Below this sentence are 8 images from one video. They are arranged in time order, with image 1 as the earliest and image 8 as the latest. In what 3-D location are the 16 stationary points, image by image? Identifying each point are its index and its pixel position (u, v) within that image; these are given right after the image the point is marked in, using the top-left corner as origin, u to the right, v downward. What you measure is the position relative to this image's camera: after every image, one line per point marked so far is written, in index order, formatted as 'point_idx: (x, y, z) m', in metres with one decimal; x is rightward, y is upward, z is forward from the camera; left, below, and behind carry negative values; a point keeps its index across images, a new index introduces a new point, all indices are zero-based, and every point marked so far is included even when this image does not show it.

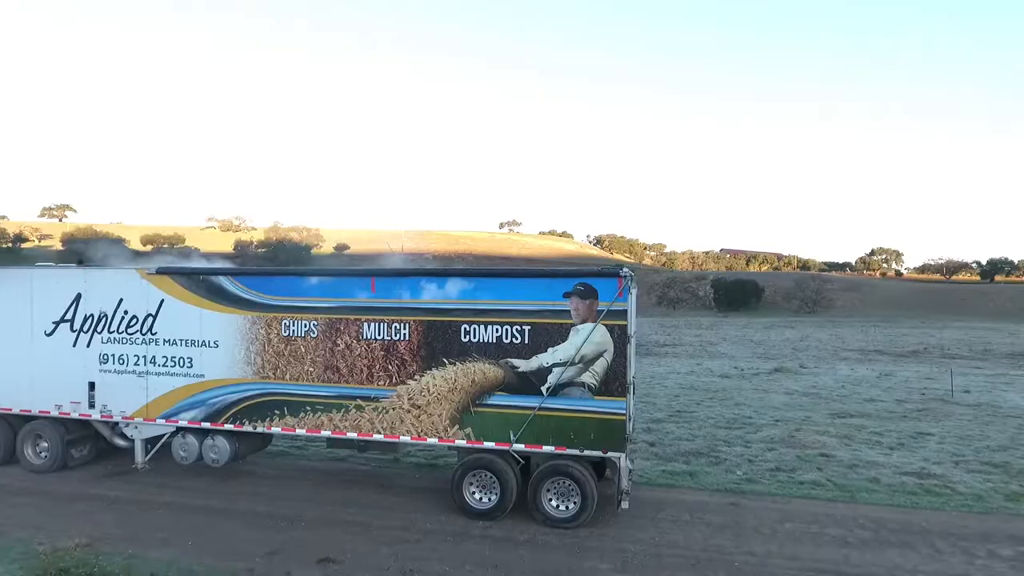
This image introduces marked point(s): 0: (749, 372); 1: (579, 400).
0: (+5.8, -2.1, +17.0) m
1: (+0.5, -0.8, +4.8) m
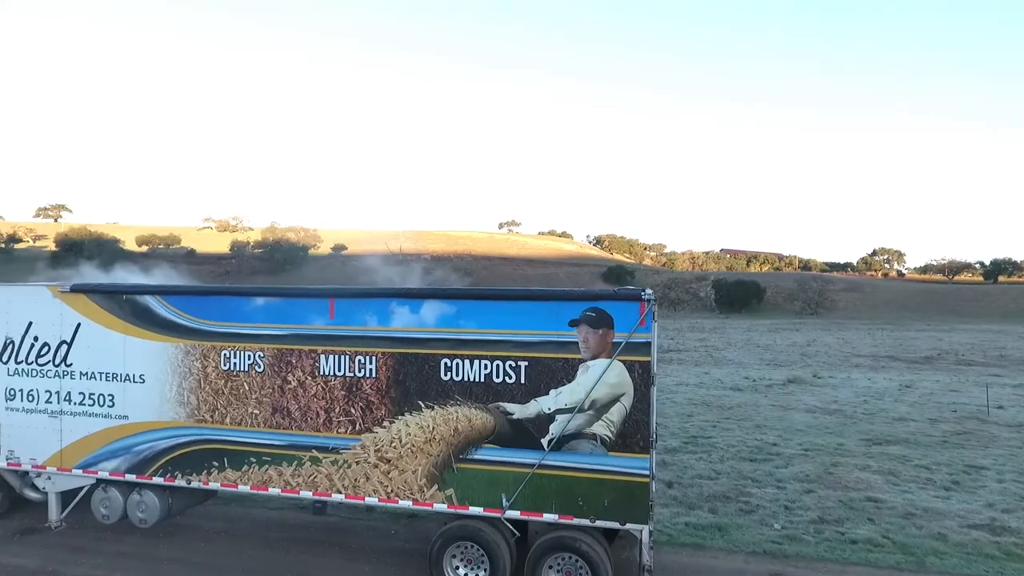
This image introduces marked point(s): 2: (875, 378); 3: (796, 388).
0: (+5.8, -2.2, +16.0) m
1: (+0.4, -0.9, +3.7) m
2: (+9.5, -2.4, +18.2) m
3: (+6.1, -2.2, +15.0) m
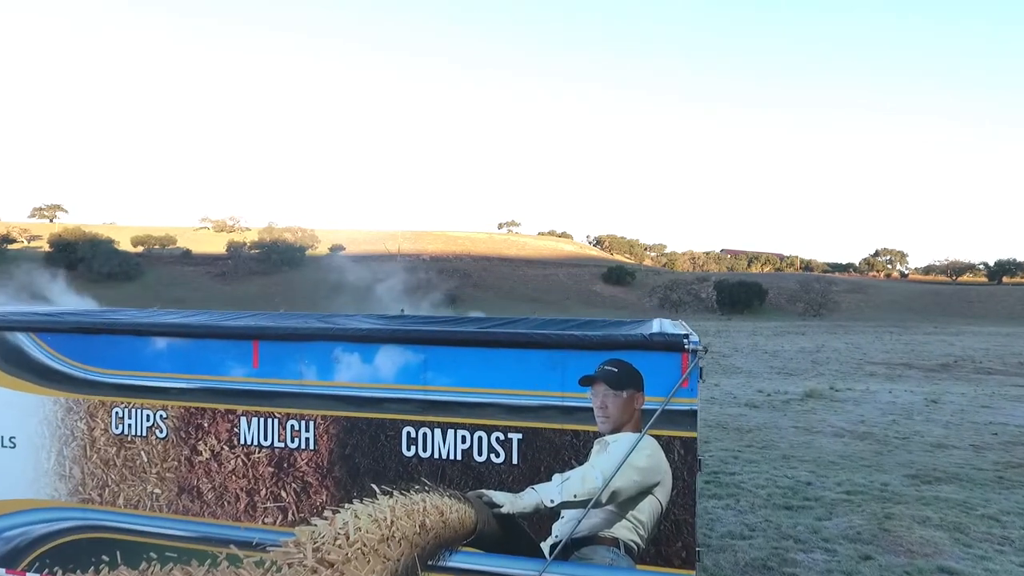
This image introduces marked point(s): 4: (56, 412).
0: (+5.7, -2.4, +14.9) m
1: (+0.4, -1.1, +2.7) m
2: (+9.4, -2.5, +17.1) m
3: (+6.1, -2.3, +13.9) m
4: (-2.2, -0.6, +3.3) m
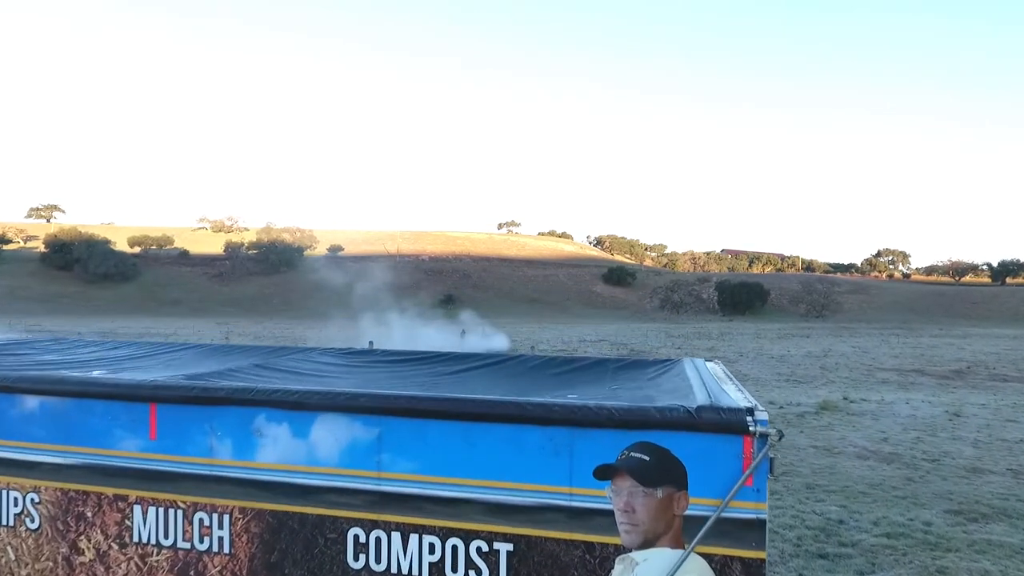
0: (+5.7, -2.5, +14.1) m
1: (+0.3, -1.2, +1.9) m
2: (+9.4, -2.7, +16.3) m
3: (+6.0, -2.5, +13.1) m
4: (-2.2, -0.7, +2.5) m
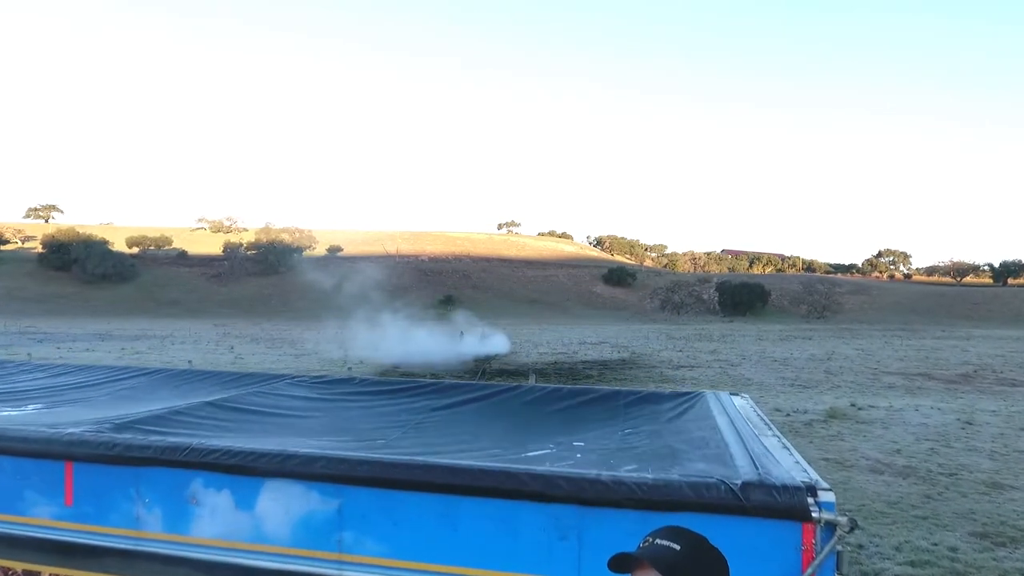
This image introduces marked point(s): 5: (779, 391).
0: (+5.7, -2.6, +13.7) m
1: (+0.3, -1.3, +1.5) m
2: (+9.4, -2.8, +15.9) m
3: (+6.0, -2.6, +12.7) m
4: (-2.2, -0.8, +2.1) m
5: (+7.4, -2.9, +19.3) m
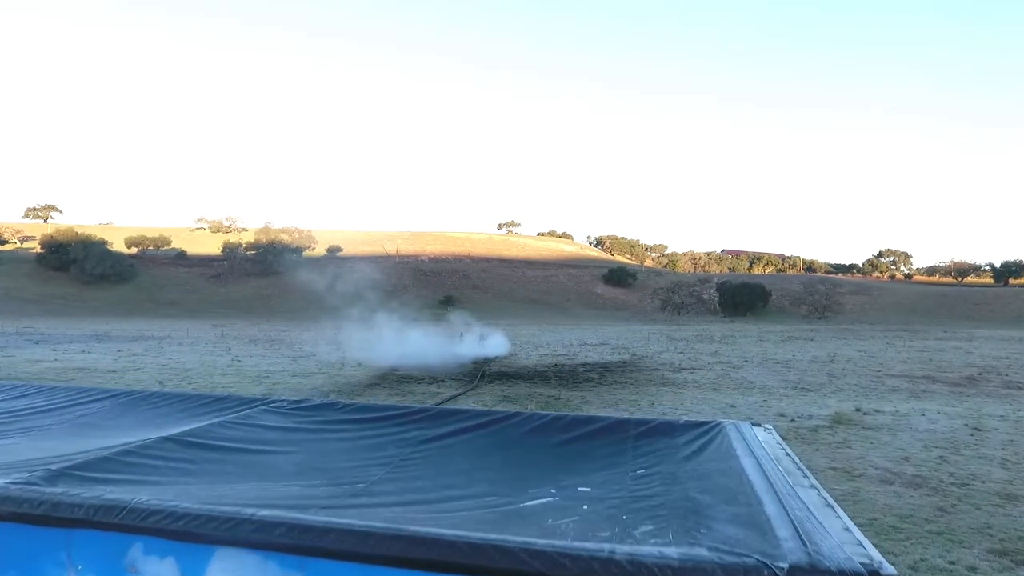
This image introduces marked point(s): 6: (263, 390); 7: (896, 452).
0: (+5.7, -2.6, +13.4) m
1: (+0.3, -1.4, +1.2) m
2: (+9.4, -2.8, +15.7) m
3: (+6.0, -2.6, +12.5) m
4: (-2.2, -0.9, +1.9) m
5: (+7.4, -2.9, +19.0) m
6: (-6.3, -2.6, +17.6) m
7: (+6.0, -2.6, +10.9) m
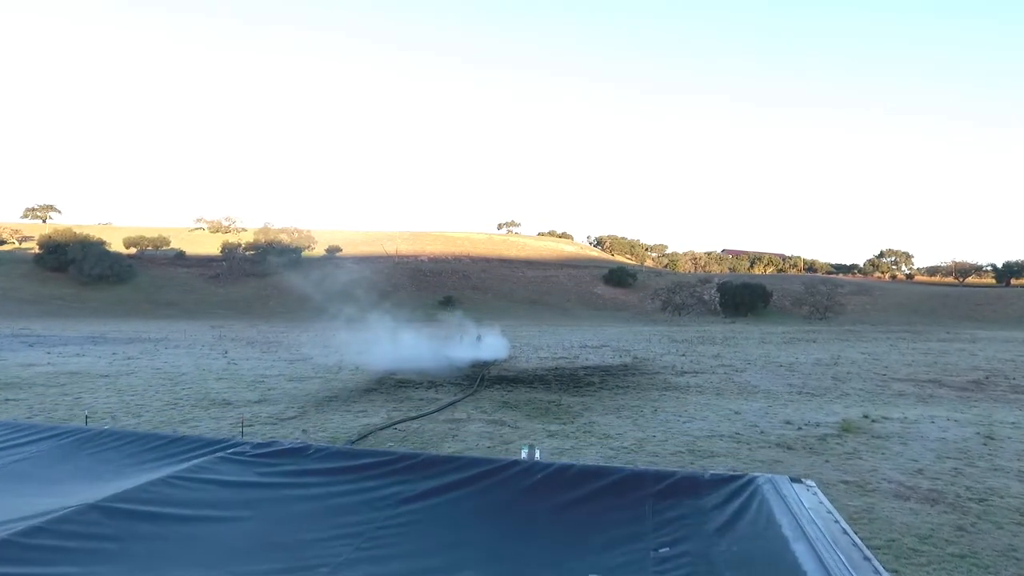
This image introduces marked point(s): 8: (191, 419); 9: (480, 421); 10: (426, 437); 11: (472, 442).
0: (+5.7, -2.7, +13.0) m
1: (+0.3, -1.5, +0.8) m
2: (+9.4, -2.9, +15.3) m
3: (+6.0, -2.7, +12.1) m
4: (-2.2, -1.0, +1.5) m
5: (+7.4, -3.0, +18.6) m
6: (-6.3, -2.7, +17.2) m
7: (+6.0, -2.7, +10.6) m
8: (-6.3, -2.6, +13.6) m
9: (-0.6, -2.7, +13.9) m
10: (-1.5, -2.6, +12.1) m
11: (-0.7, -2.6, +11.7) m
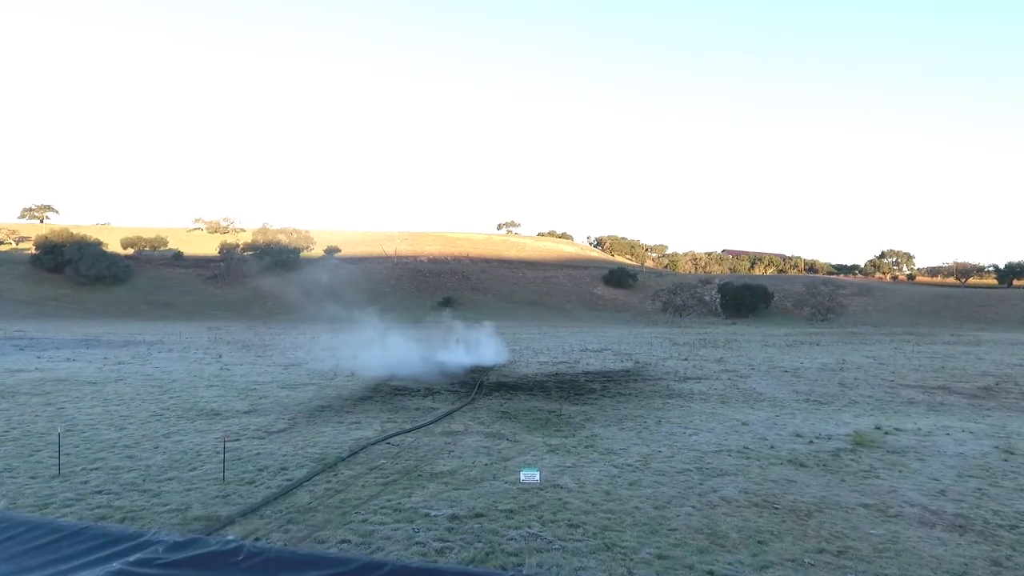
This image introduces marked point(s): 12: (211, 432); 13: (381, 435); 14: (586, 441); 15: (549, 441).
0: (+5.6, -2.9, +12.5) m
1: (+0.3, -1.6, +0.3) m
2: (+9.3, -3.1, +14.8) m
3: (+6.0, -2.9, +11.5) m
4: (-2.3, -1.1, +0.9) m
5: (+7.4, -3.2, +18.1) m
6: (-6.4, -2.8, +16.6) m
7: (+6.0, -2.8, +10.0) m
8: (-6.3, -2.7, +13.0) m
9: (-0.7, -2.8, +13.3) m
10: (-1.5, -2.7, +11.6) m
11: (-0.7, -2.7, +11.1) m
12: (-5.7, -2.7, +13.1) m
13: (-2.4, -2.7, +12.9) m
14: (+1.4, -2.8, +12.9) m
15: (+0.7, -2.8, +12.7) m
